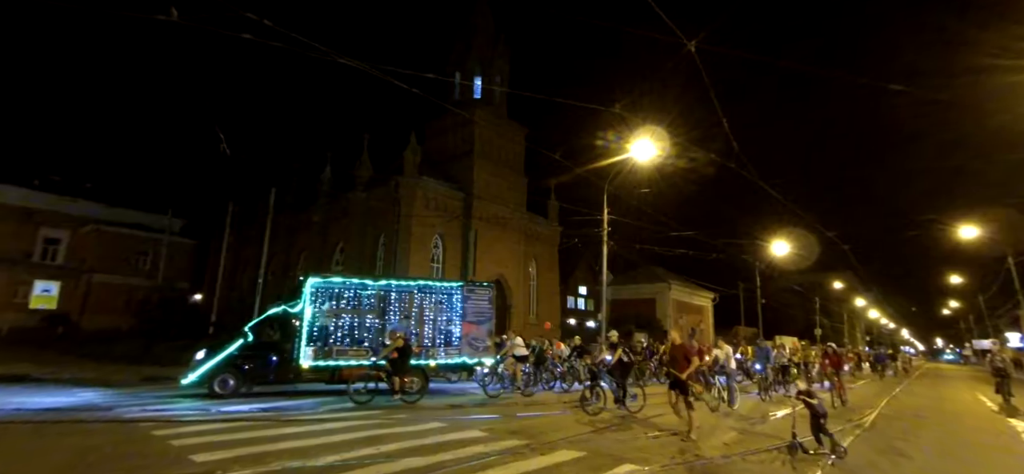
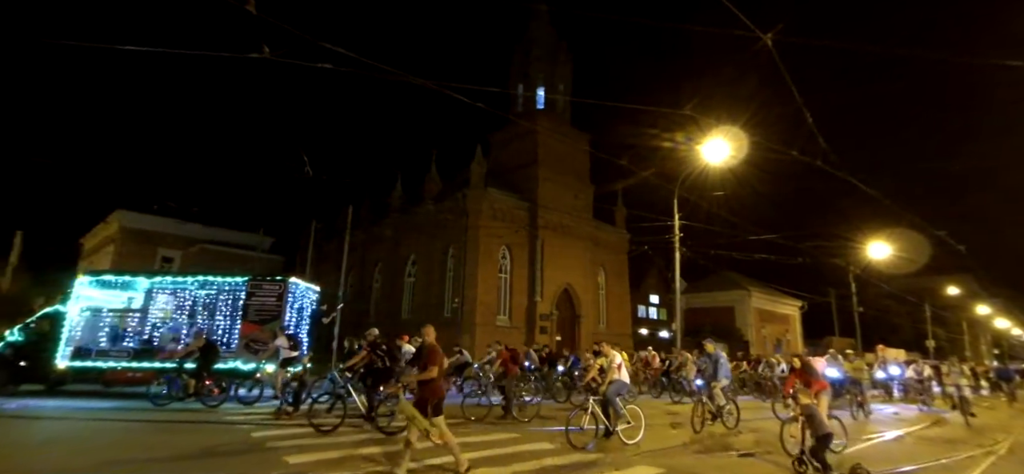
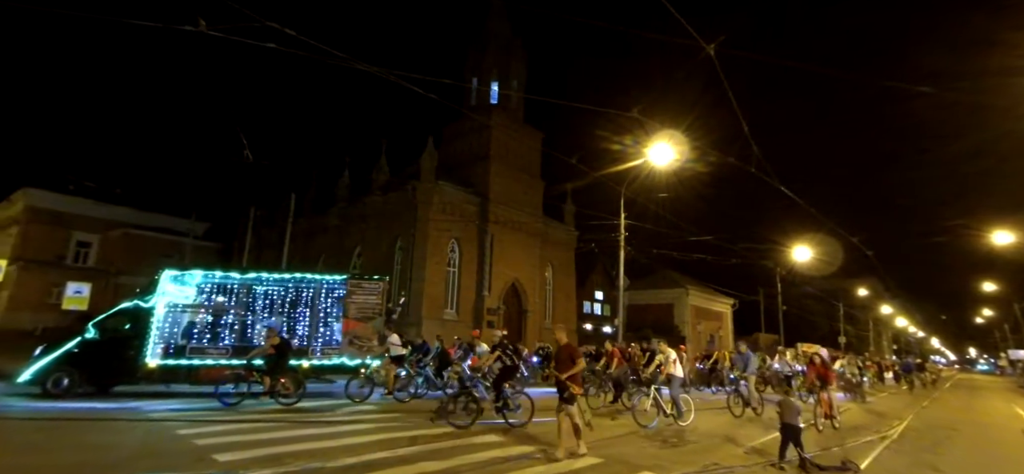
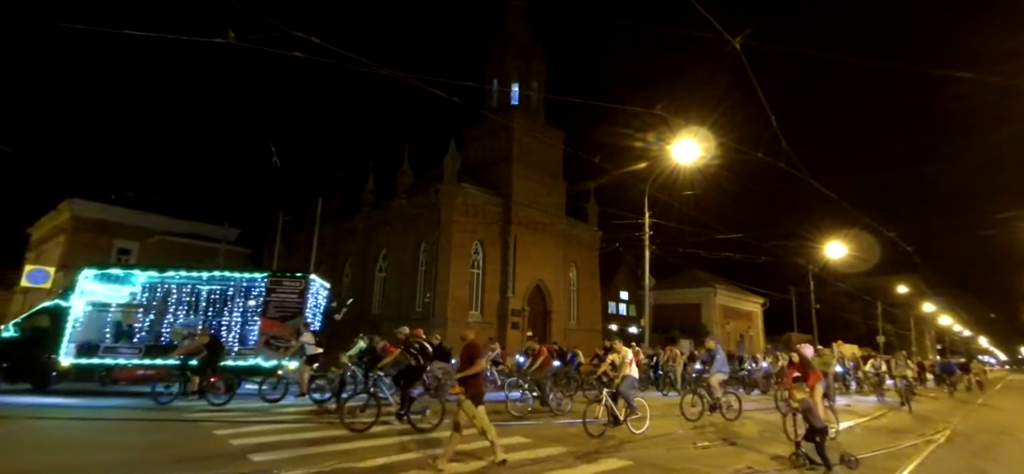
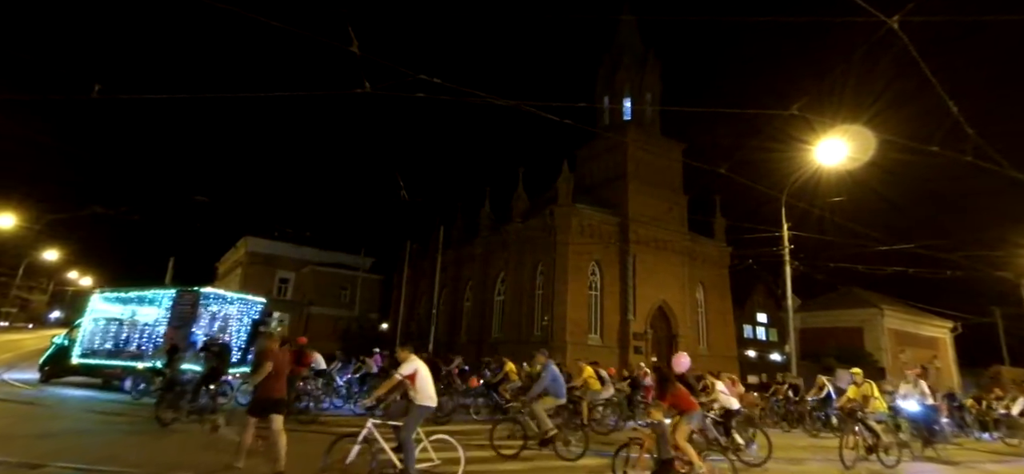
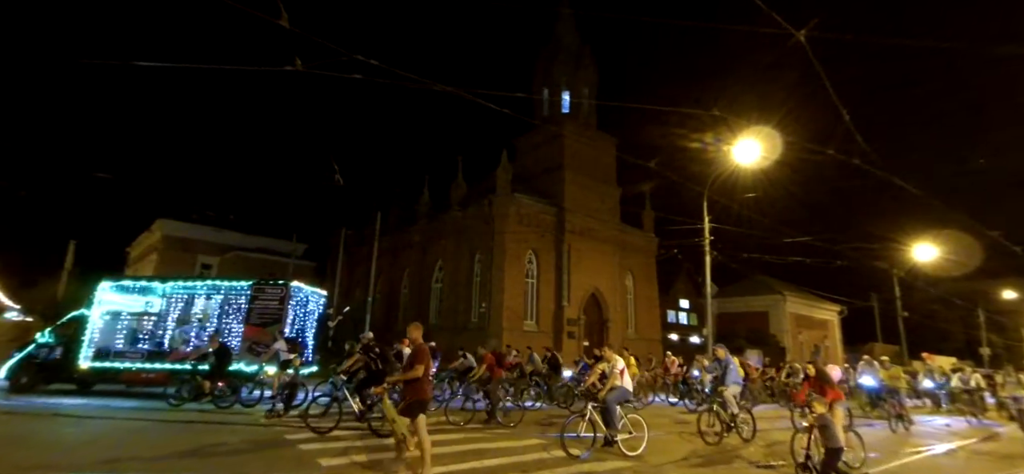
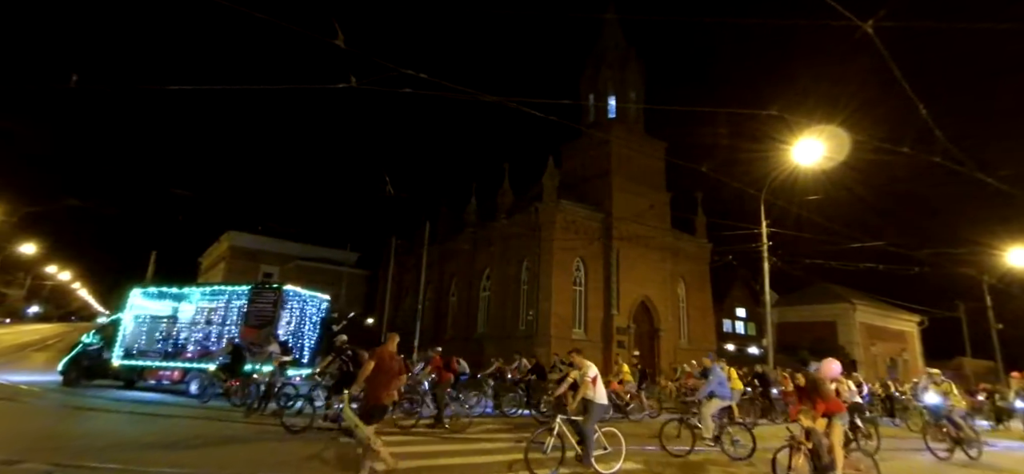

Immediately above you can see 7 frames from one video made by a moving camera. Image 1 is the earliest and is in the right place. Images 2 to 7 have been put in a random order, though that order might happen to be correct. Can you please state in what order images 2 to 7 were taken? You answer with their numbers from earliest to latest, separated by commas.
3, 4, 2, 6, 7, 5
